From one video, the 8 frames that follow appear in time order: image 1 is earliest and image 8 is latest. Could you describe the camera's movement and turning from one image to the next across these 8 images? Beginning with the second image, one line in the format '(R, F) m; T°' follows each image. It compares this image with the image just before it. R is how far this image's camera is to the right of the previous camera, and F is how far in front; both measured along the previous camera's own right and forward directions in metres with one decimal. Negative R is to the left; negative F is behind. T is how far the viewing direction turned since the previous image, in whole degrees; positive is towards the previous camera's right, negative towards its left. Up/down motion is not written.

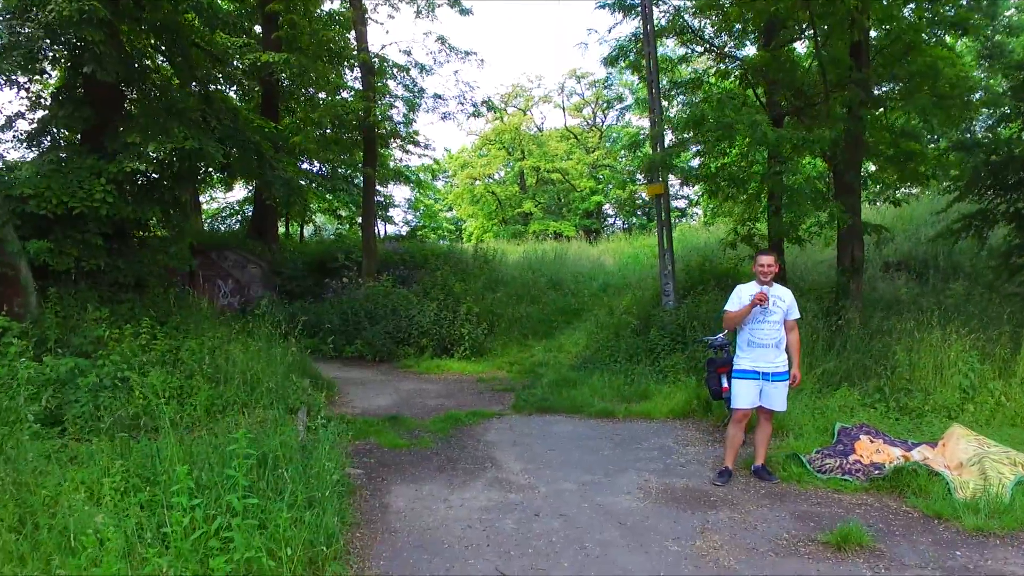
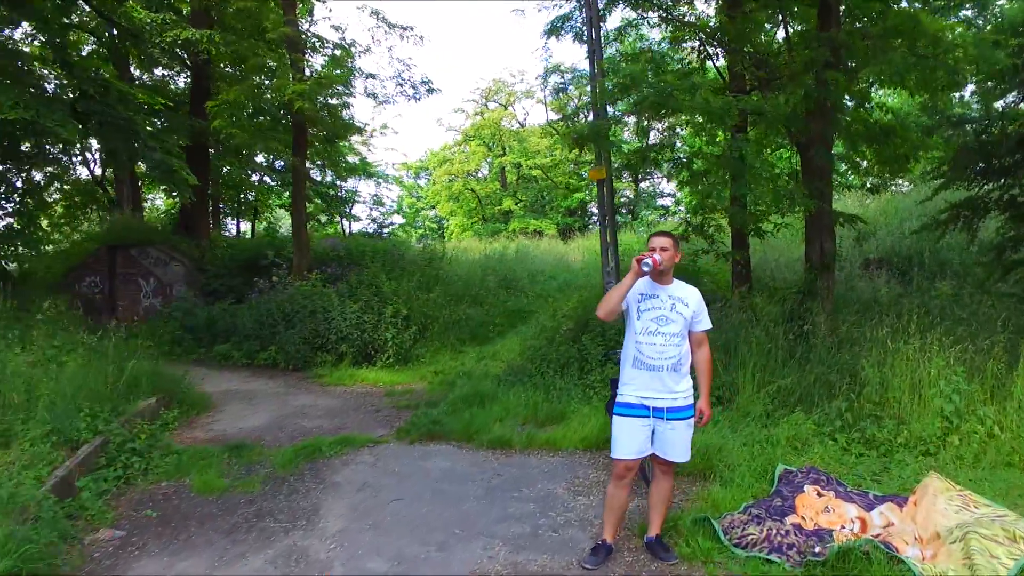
(+0.8, +1.4) m; 0°
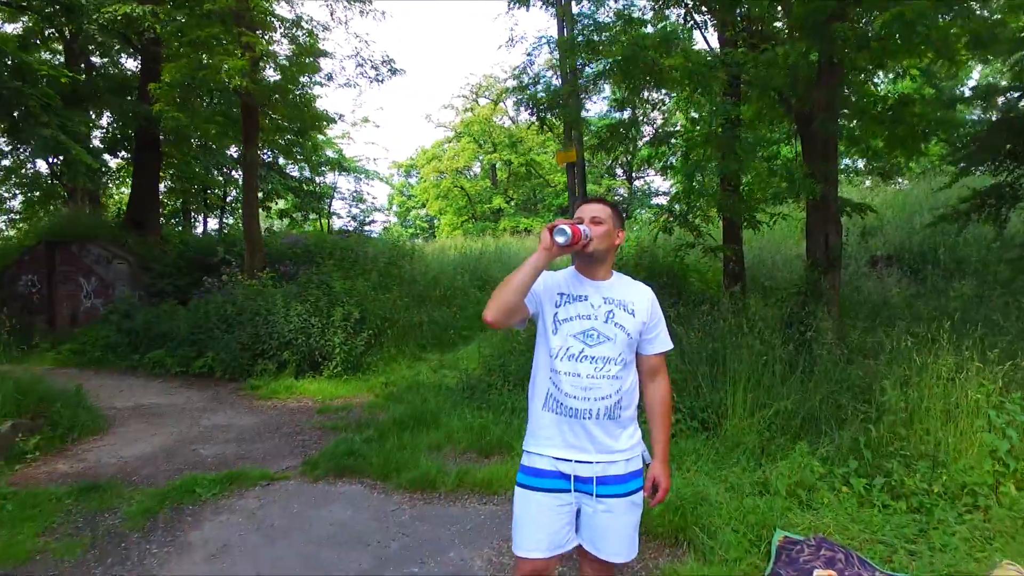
(+0.4, +1.2) m; 0°
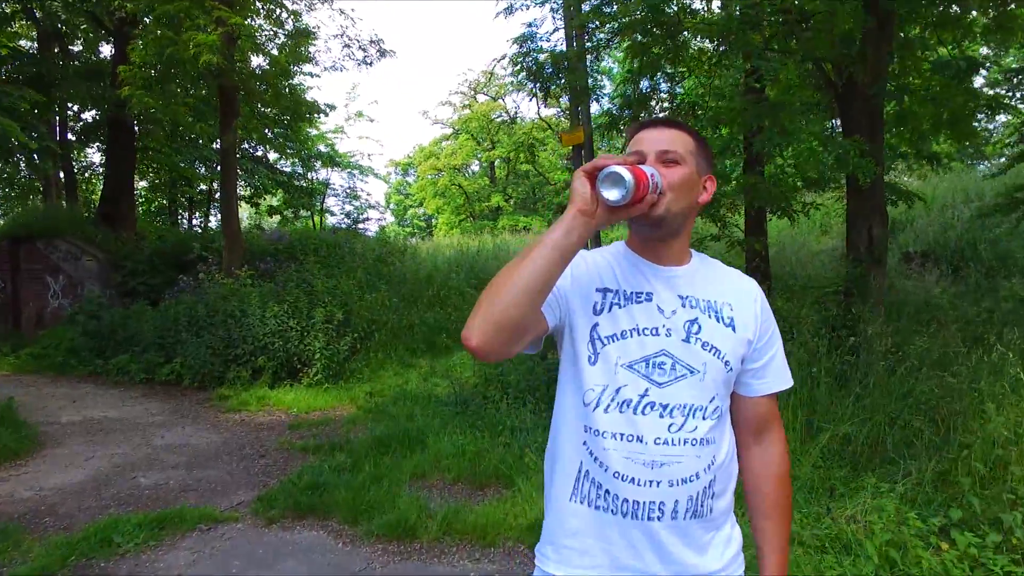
(0.0, +0.9) m; 0°
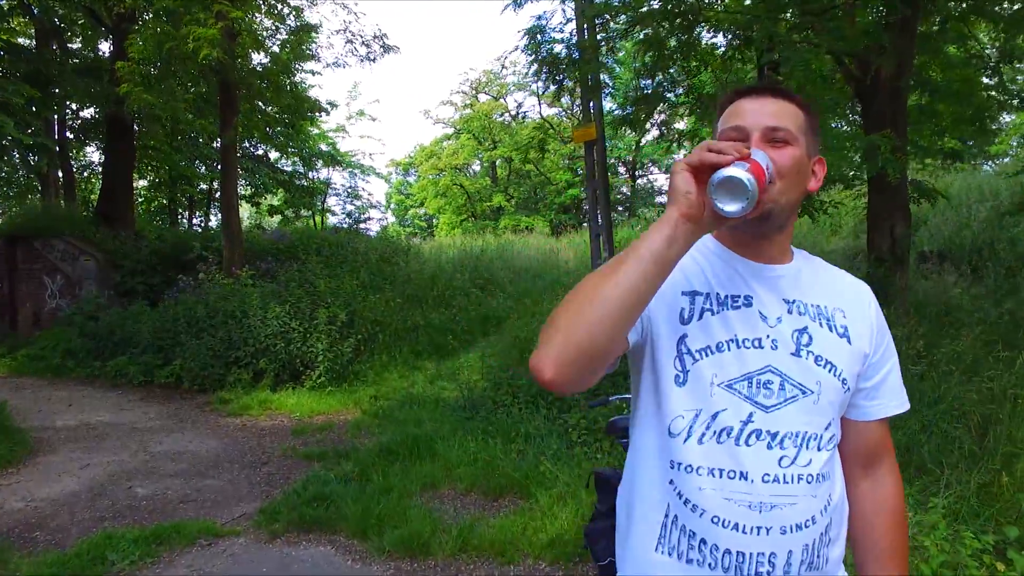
(-0.1, +0.2) m; 0°
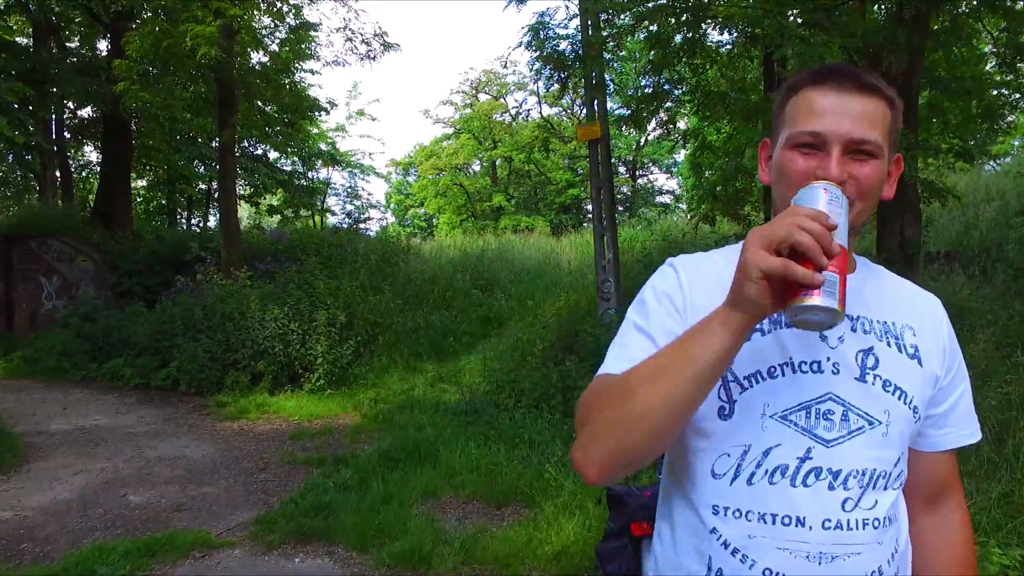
(0.0, +0.1) m; 0°
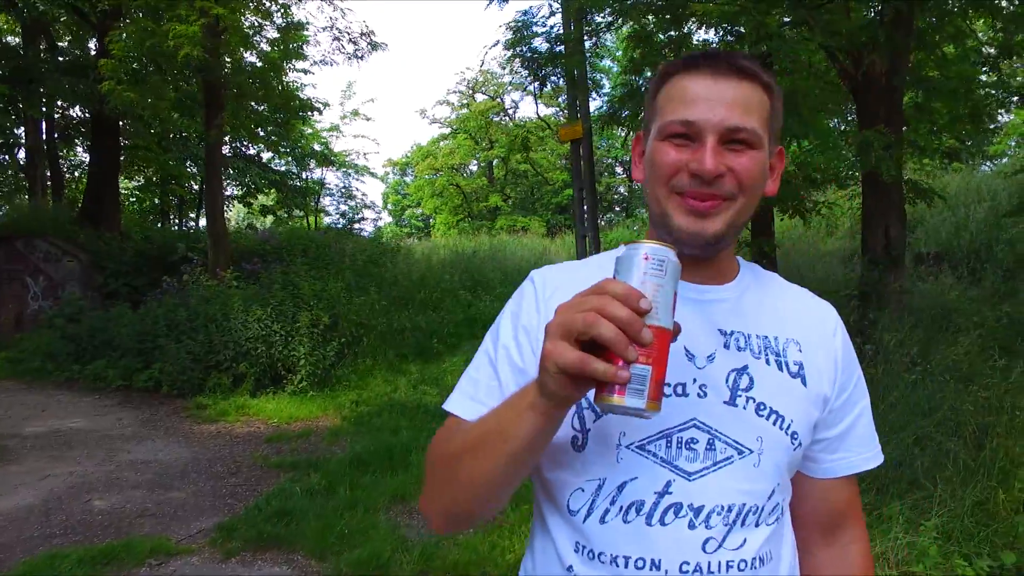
(+0.1, +0.1) m; 0°
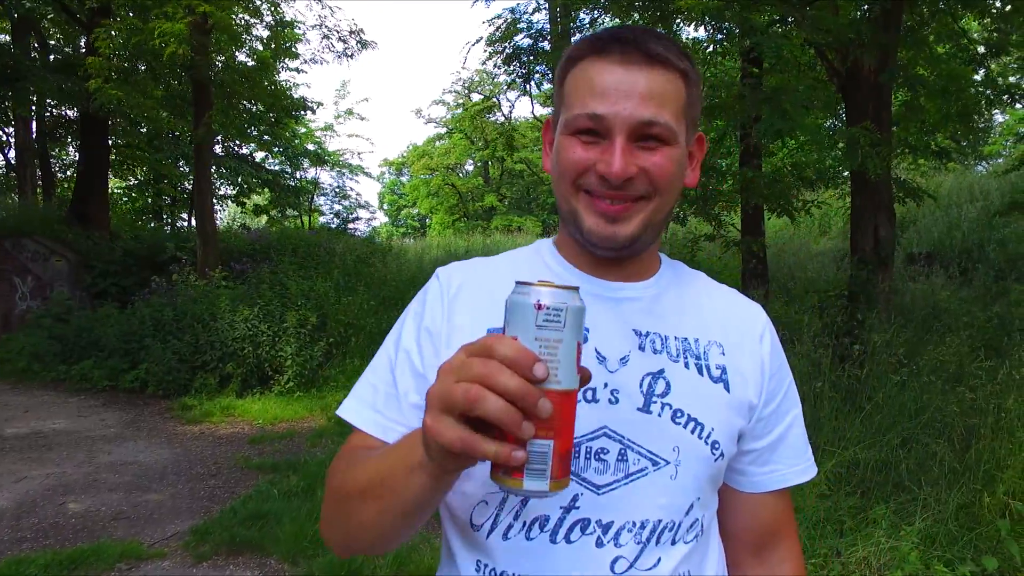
(+0.1, +0.1) m; 0°
